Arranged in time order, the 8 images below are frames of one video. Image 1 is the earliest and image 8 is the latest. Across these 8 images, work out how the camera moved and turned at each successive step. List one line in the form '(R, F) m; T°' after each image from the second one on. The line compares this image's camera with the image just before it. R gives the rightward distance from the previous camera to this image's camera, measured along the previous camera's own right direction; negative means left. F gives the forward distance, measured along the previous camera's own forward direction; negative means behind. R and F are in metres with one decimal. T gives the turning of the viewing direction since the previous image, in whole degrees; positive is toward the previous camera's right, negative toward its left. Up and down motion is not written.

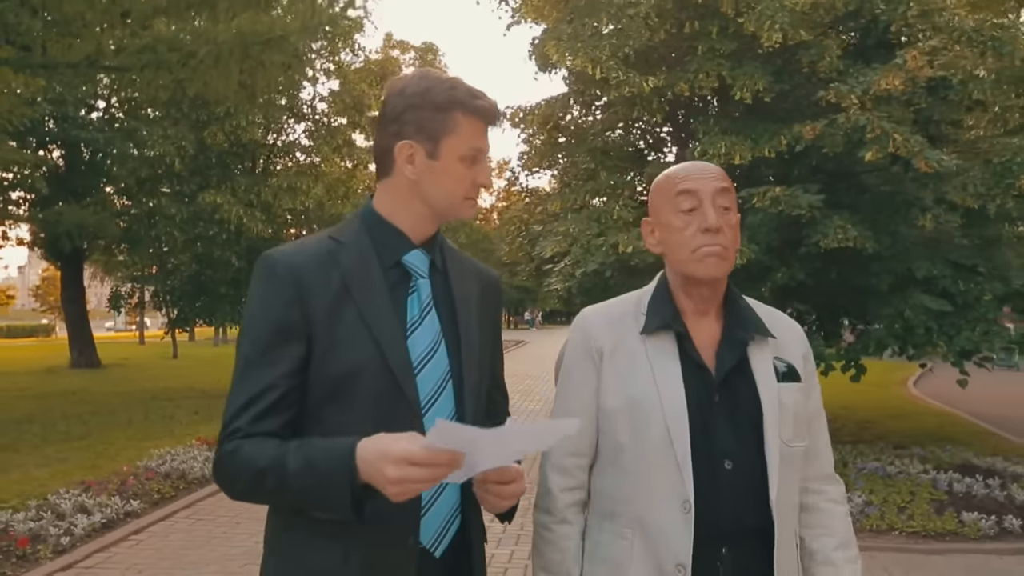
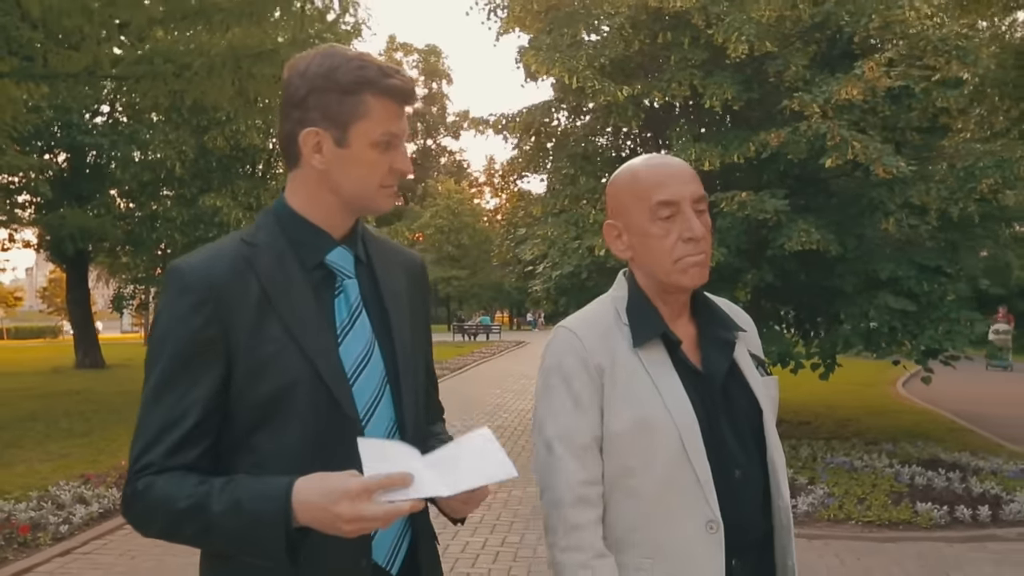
(+0.2, -0.4) m; 0°
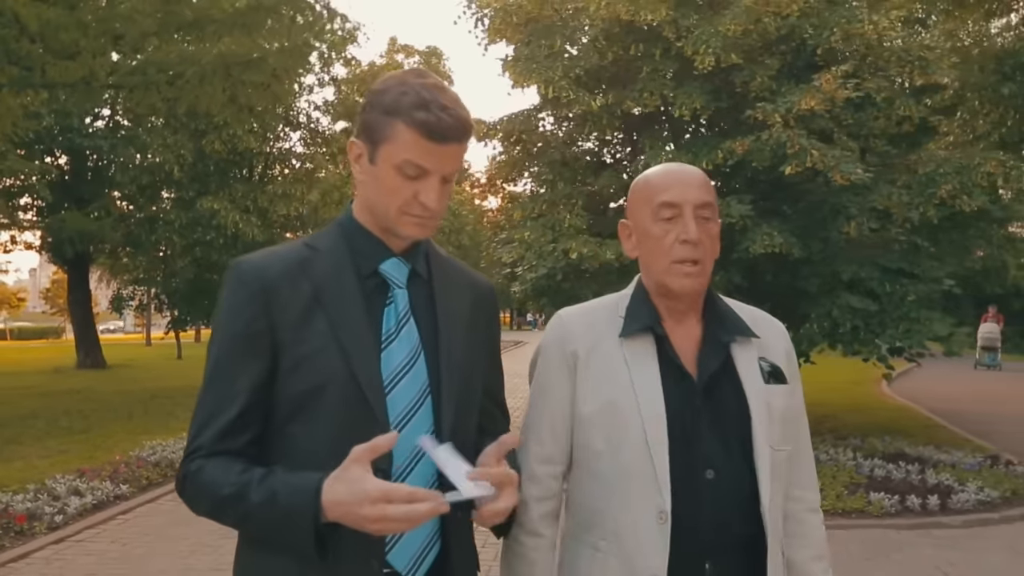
(+0.2, -0.4) m; 0°
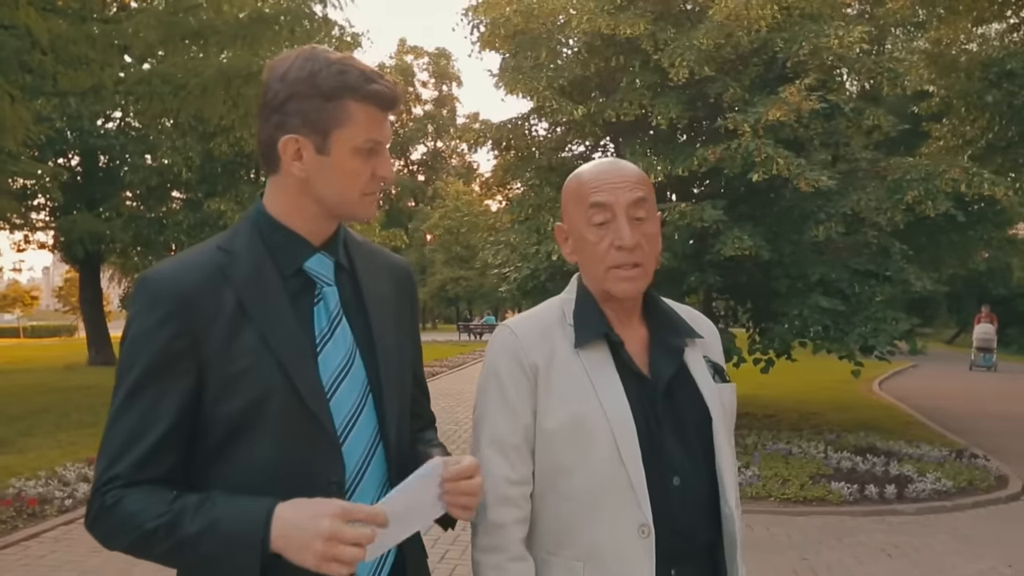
(+0.3, -0.5) m; -1°
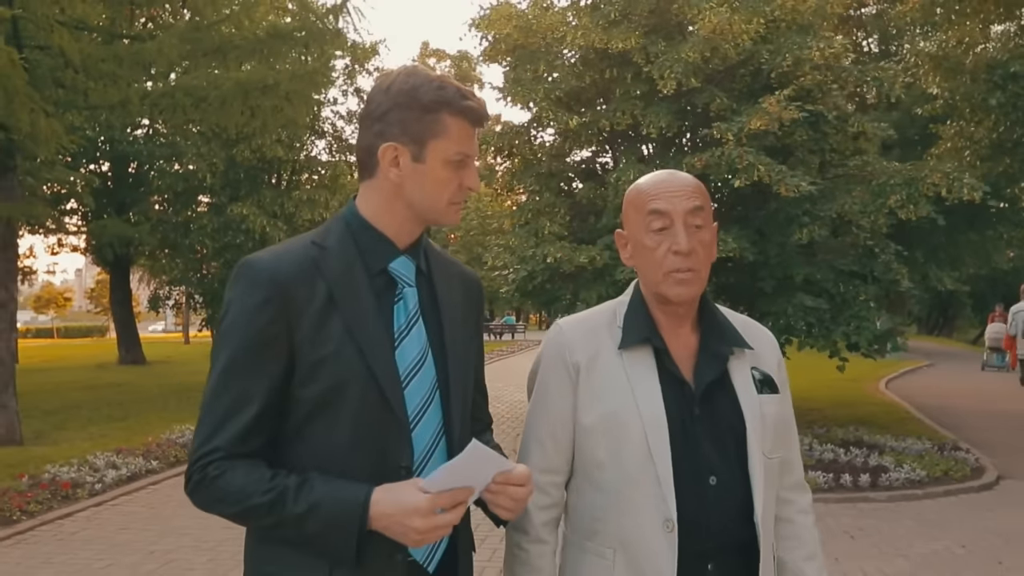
(+0.3, -0.6) m; -2°
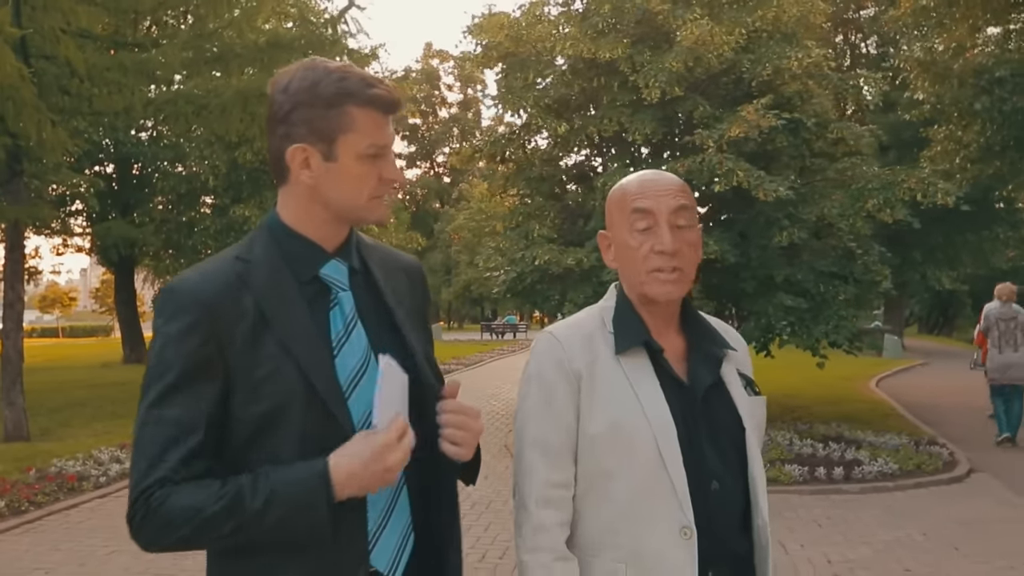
(+0.2, -0.4) m; 0°
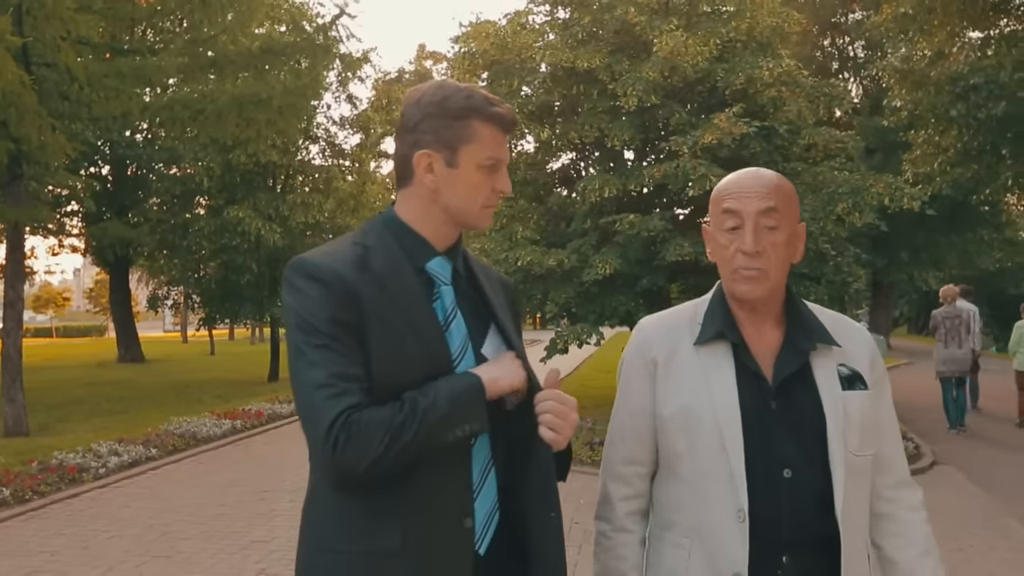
(+0.1, -0.4) m; 0°
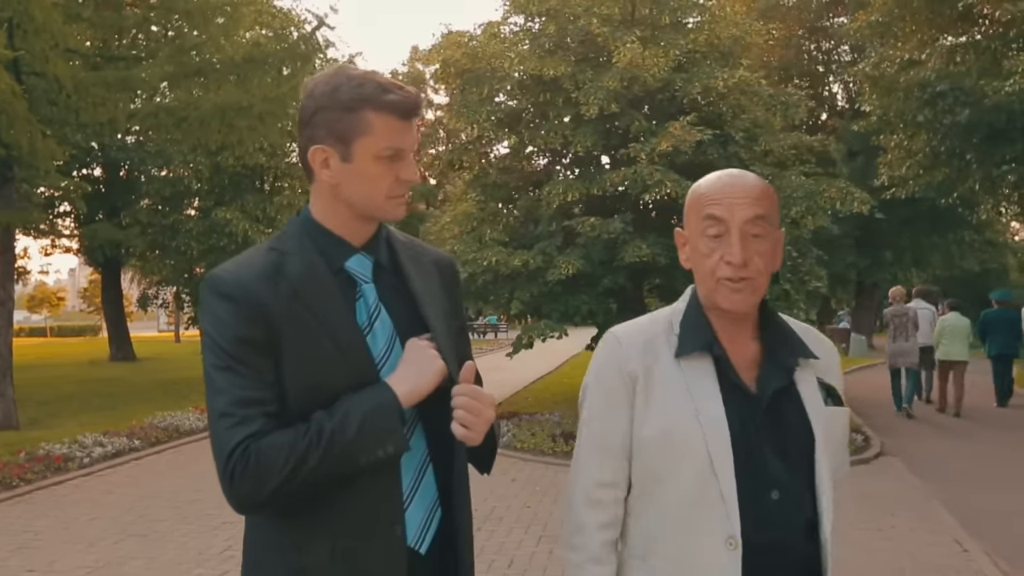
(+0.3, -0.5) m; 0°
